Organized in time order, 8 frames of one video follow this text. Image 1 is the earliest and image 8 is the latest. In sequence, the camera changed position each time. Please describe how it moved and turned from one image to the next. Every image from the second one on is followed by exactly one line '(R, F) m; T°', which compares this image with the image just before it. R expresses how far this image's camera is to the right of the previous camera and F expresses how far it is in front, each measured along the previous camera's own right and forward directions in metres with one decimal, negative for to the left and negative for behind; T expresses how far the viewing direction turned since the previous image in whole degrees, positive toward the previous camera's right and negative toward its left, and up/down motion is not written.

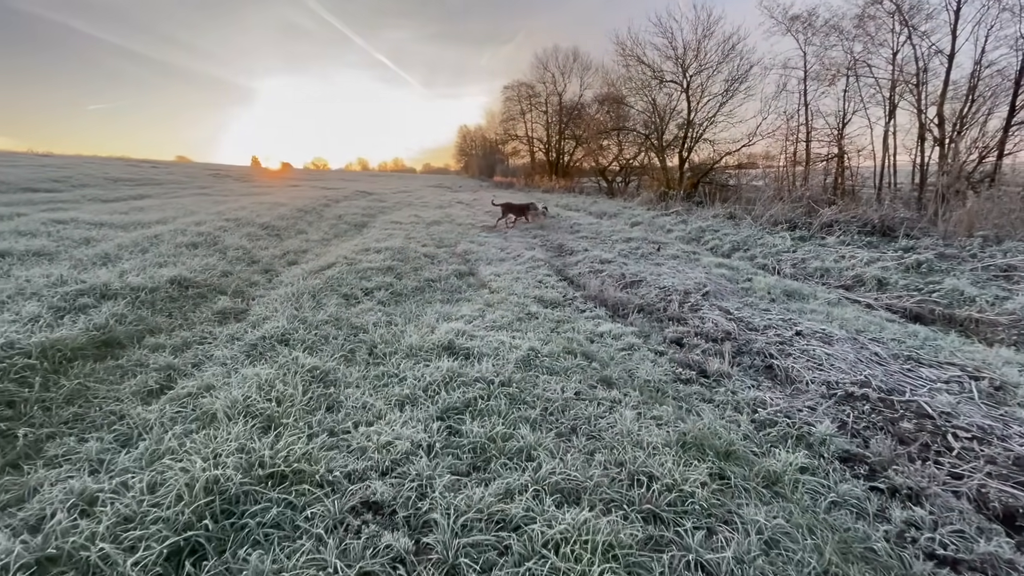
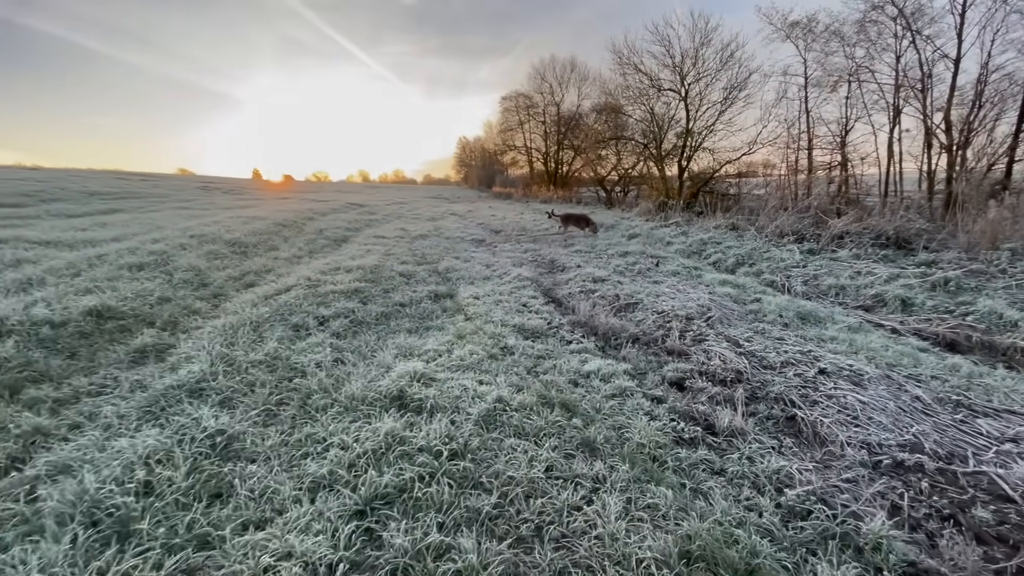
(+0.2, +0.6) m; 0°
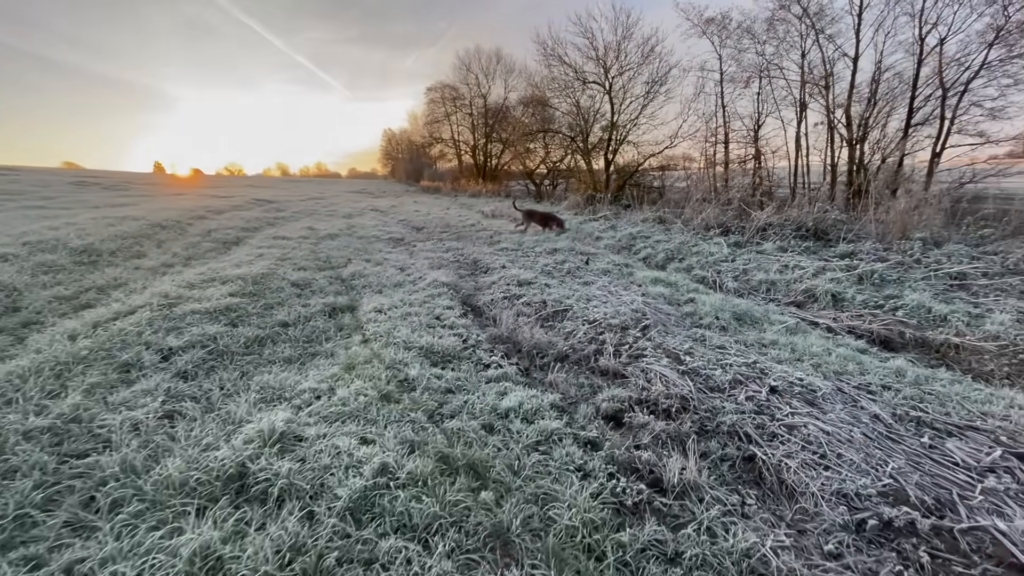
(+0.2, +0.7) m; +8°
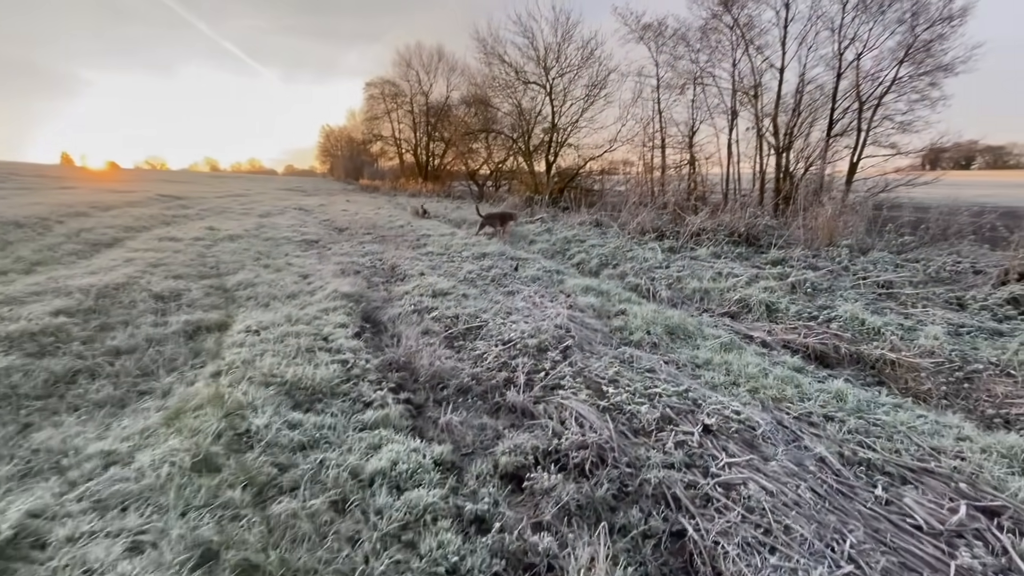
(+0.3, +0.6) m; +6°
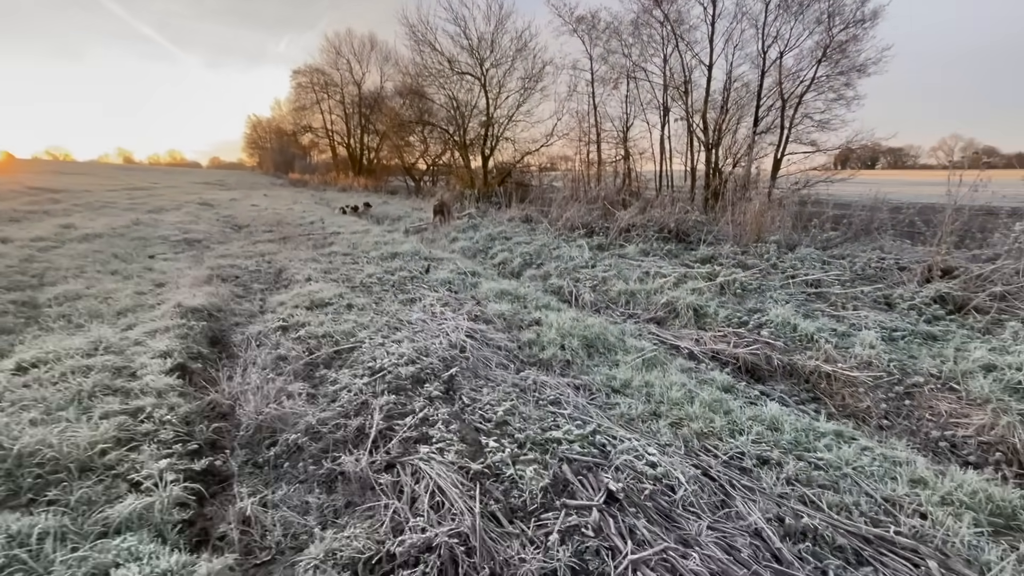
(+0.4, +0.7) m; +7°
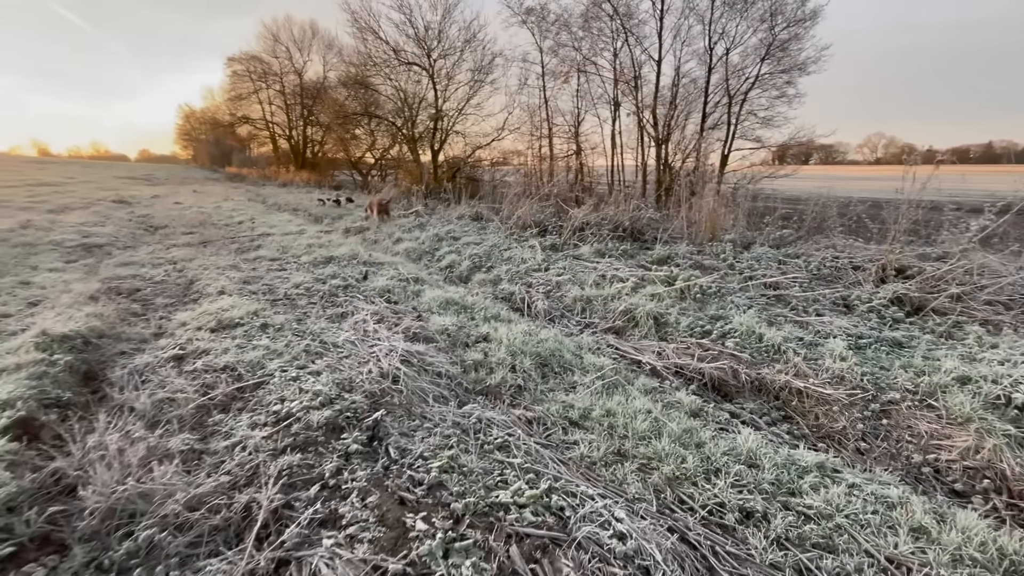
(+0.1, +0.5) m; +5°
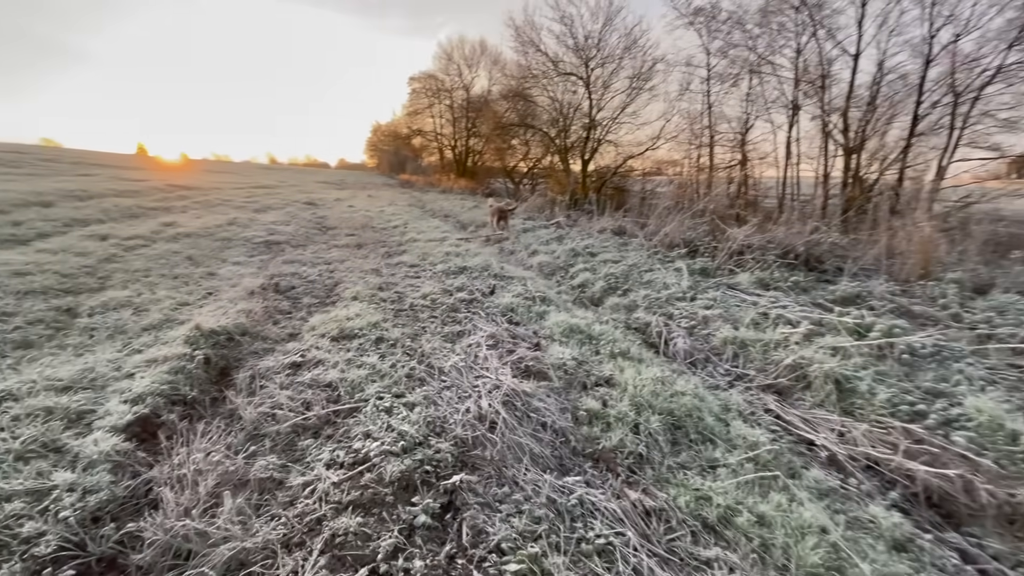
(+0.1, +0.5) m; -17°
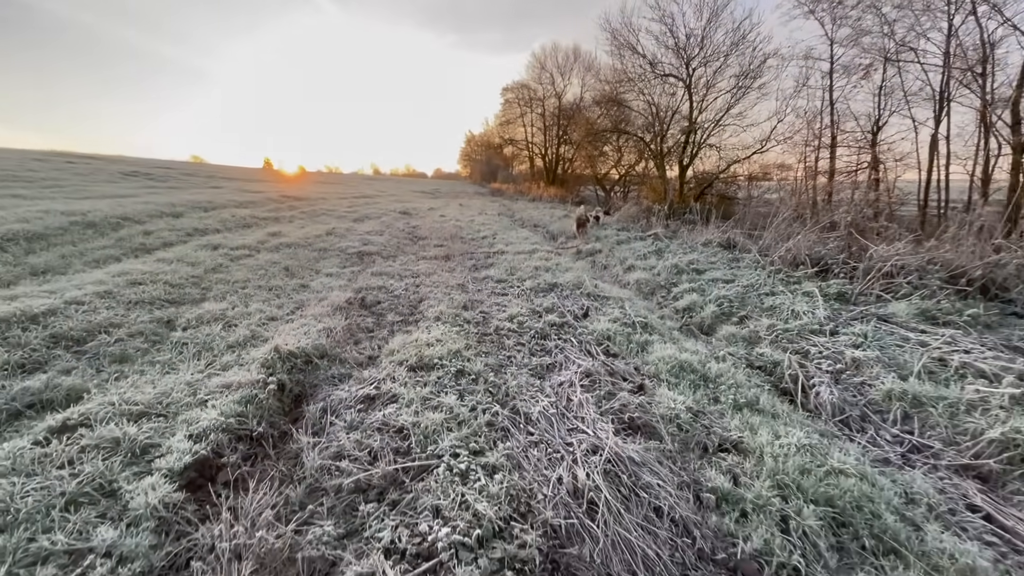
(-0.1, +0.5) m; -10°
